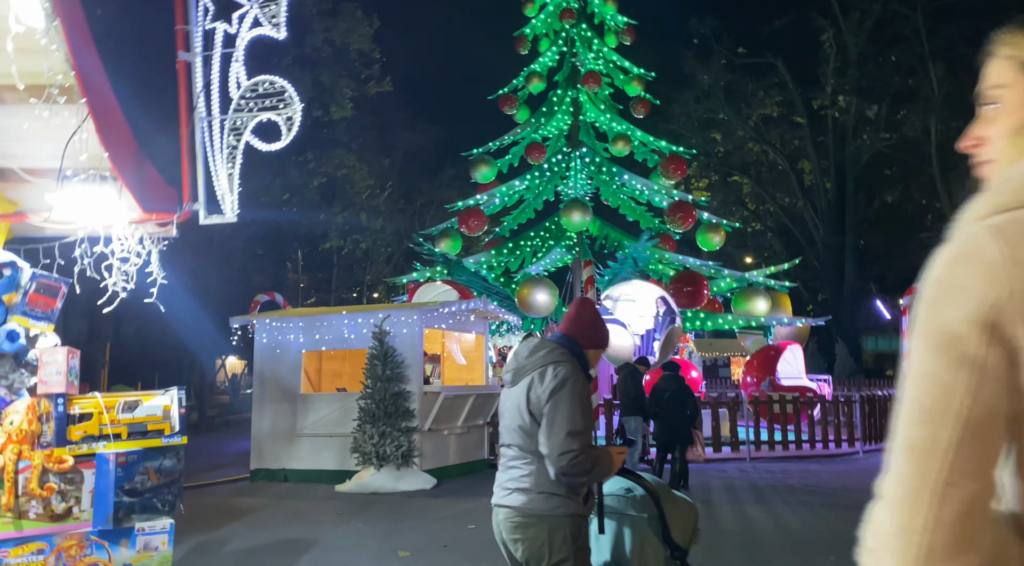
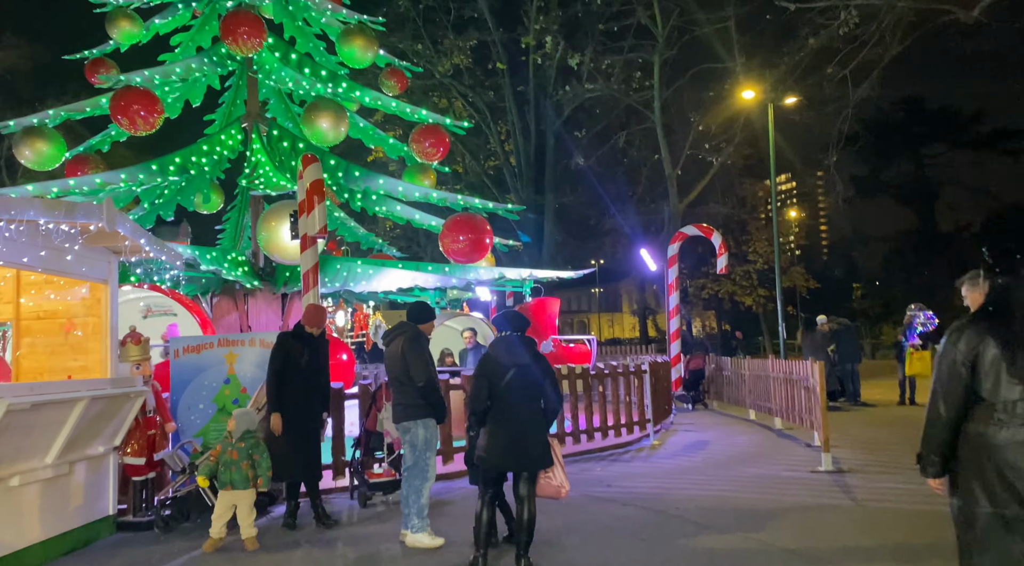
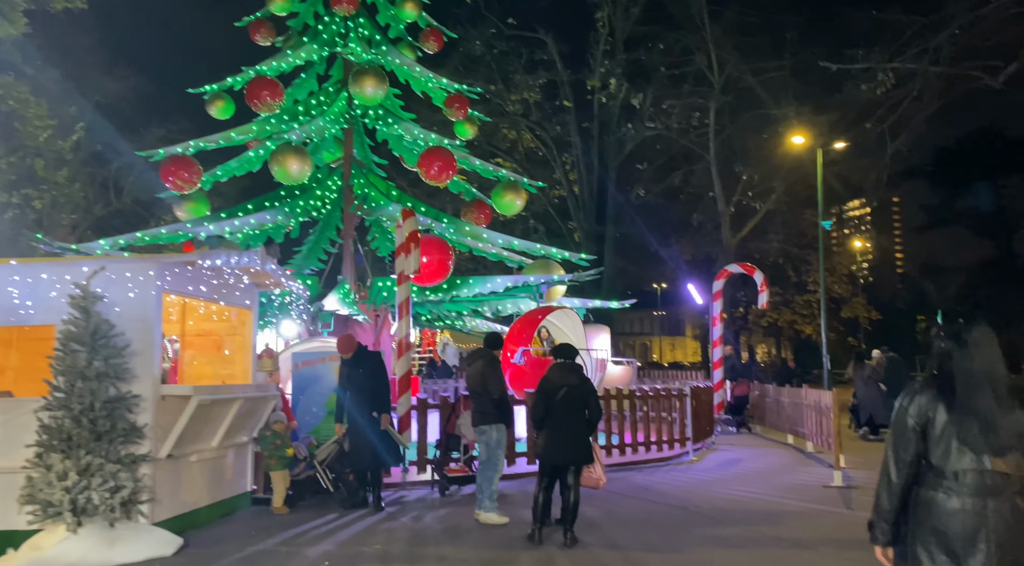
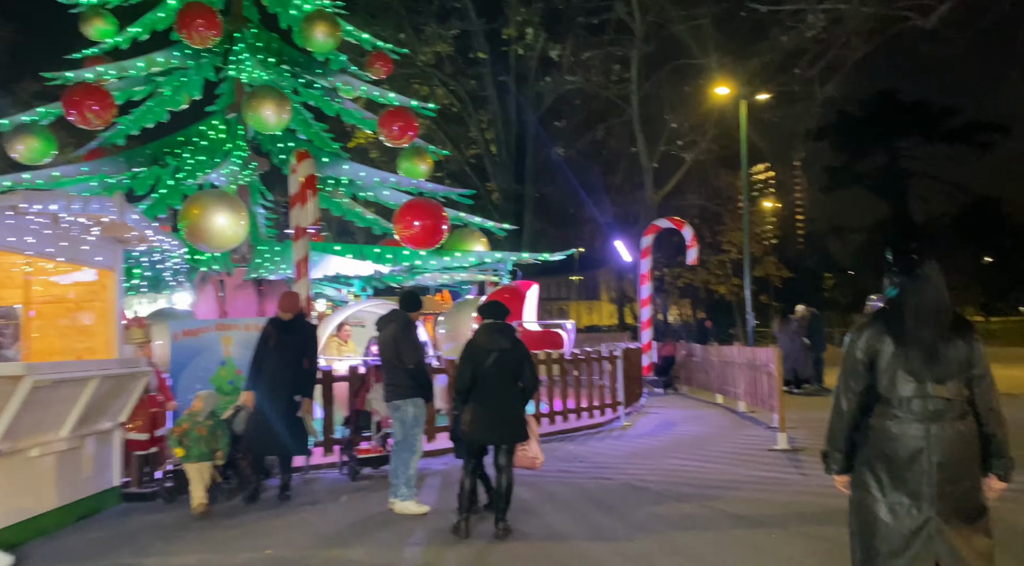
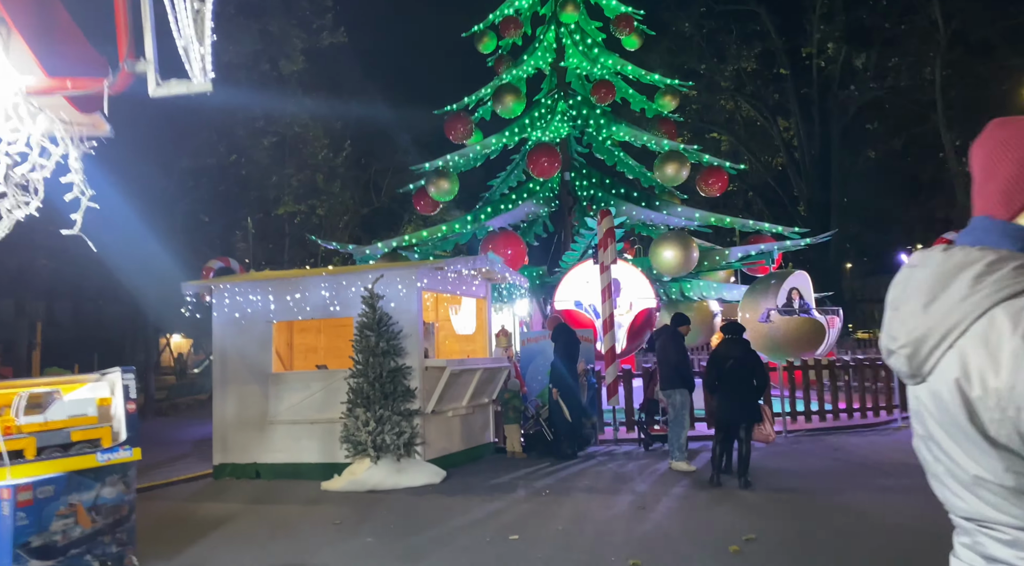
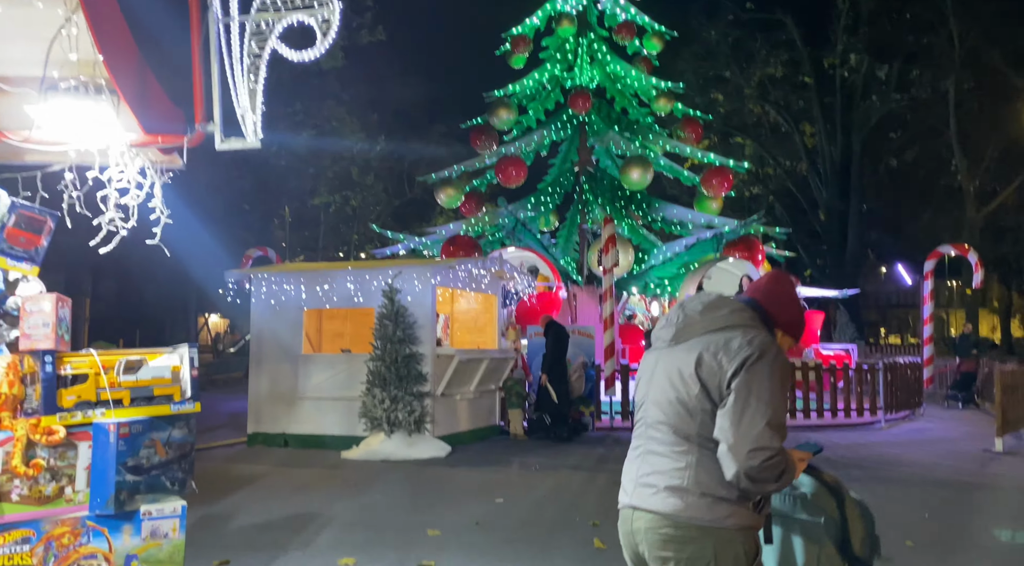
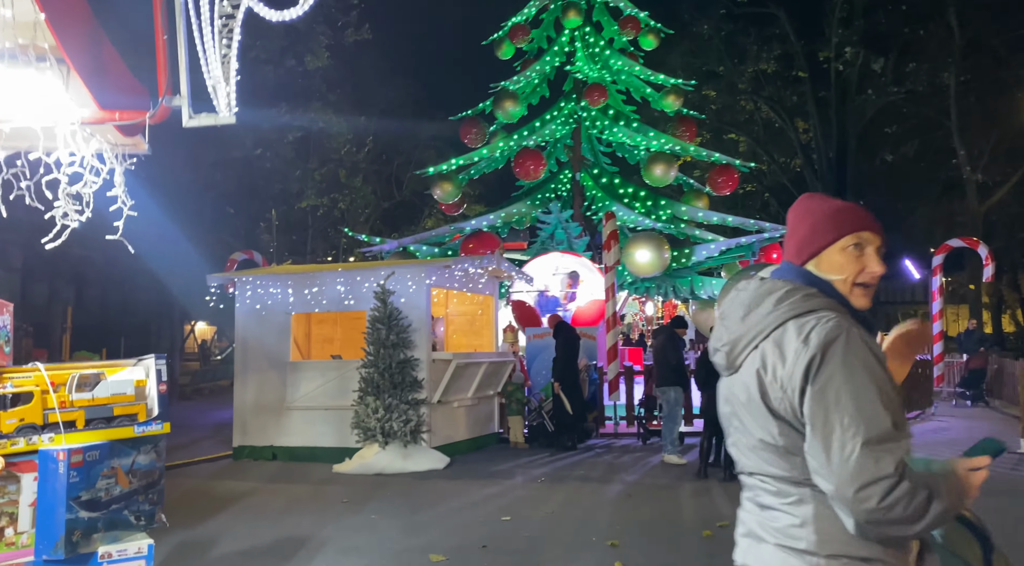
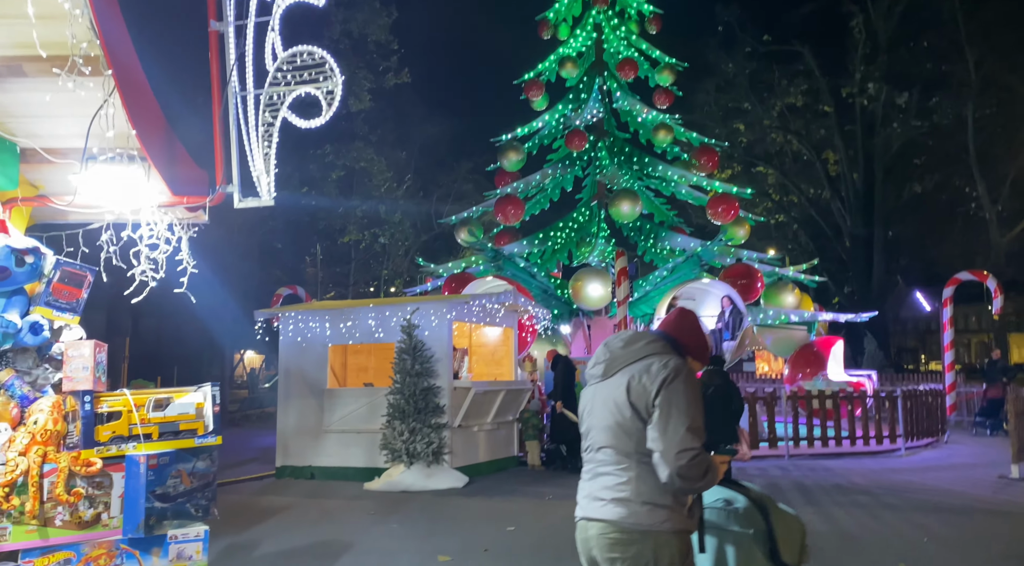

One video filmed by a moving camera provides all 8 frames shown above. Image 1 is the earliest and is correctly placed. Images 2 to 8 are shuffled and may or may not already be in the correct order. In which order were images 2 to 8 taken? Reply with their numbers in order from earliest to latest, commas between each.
8, 6, 7, 5, 3, 4, 2
